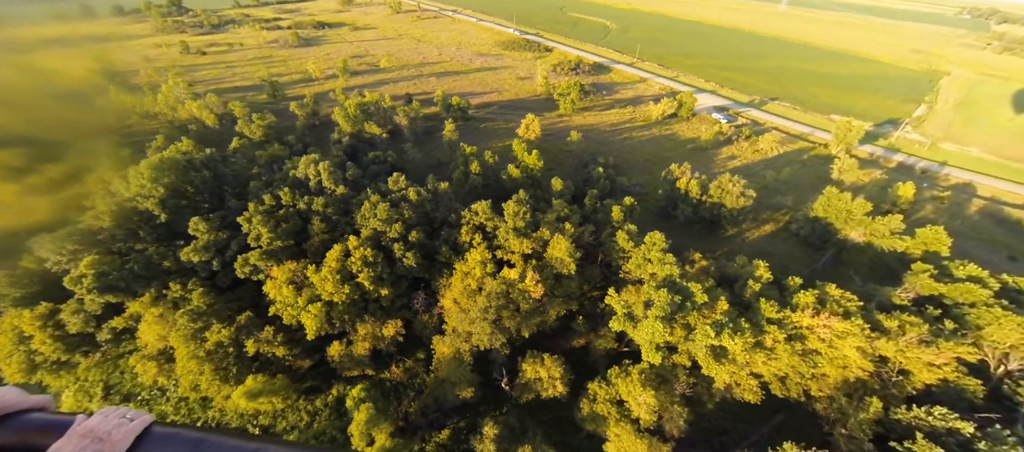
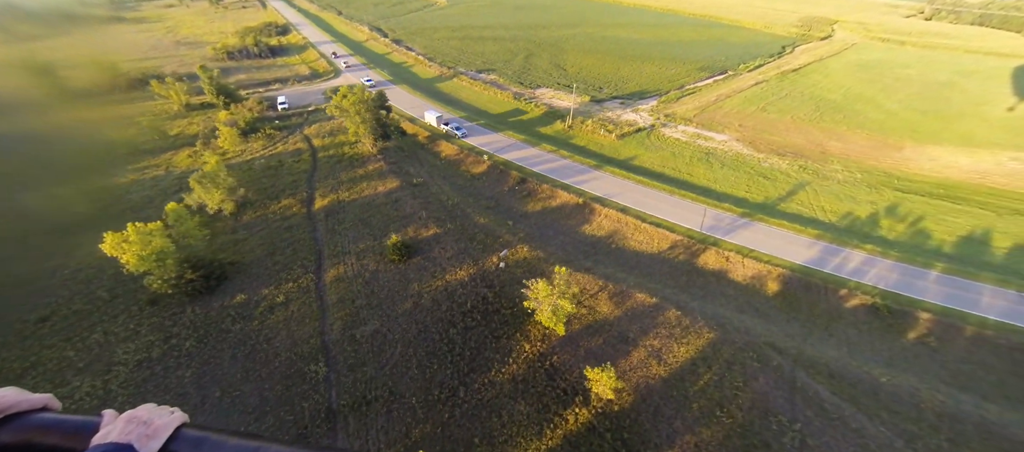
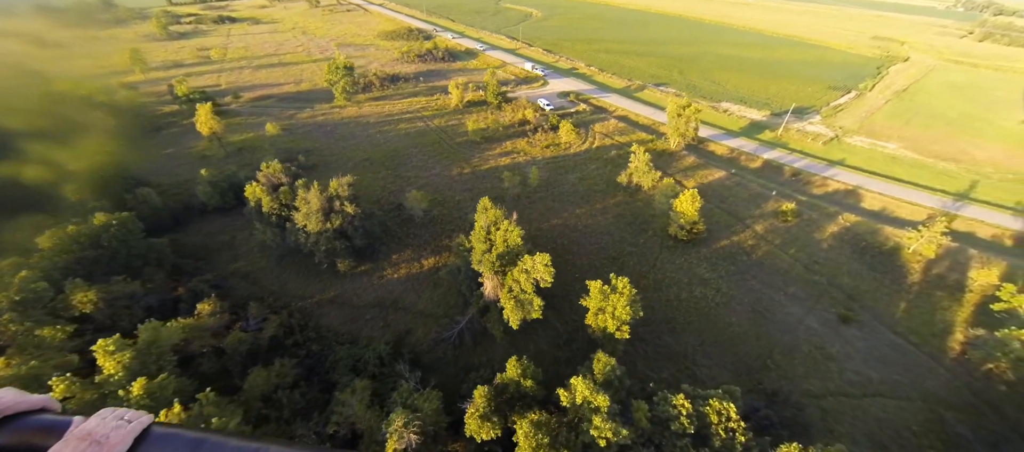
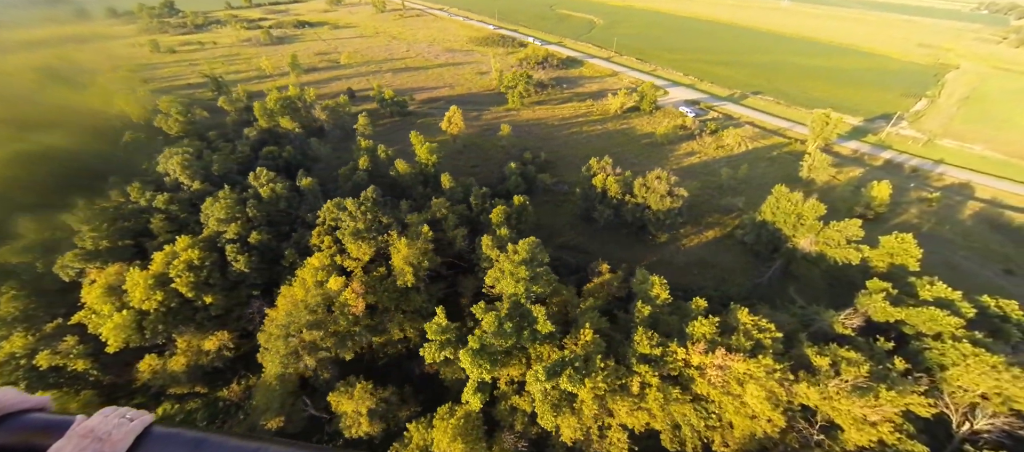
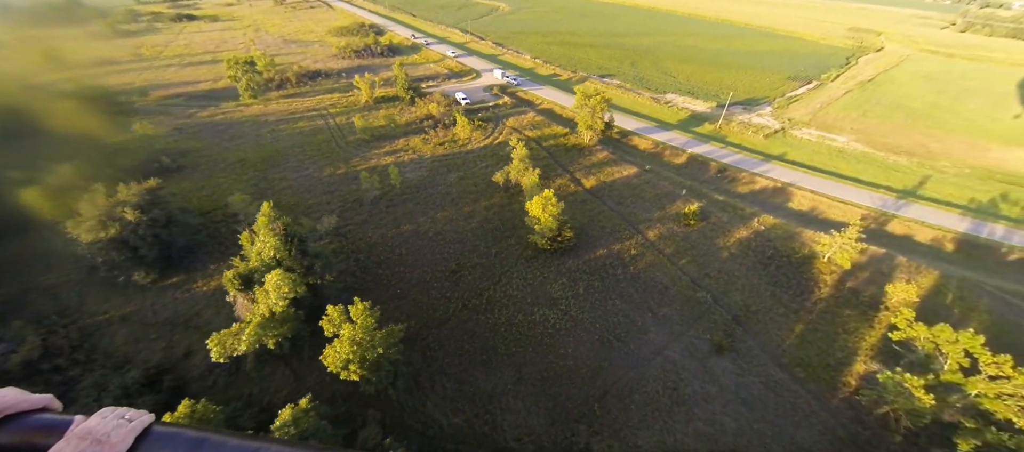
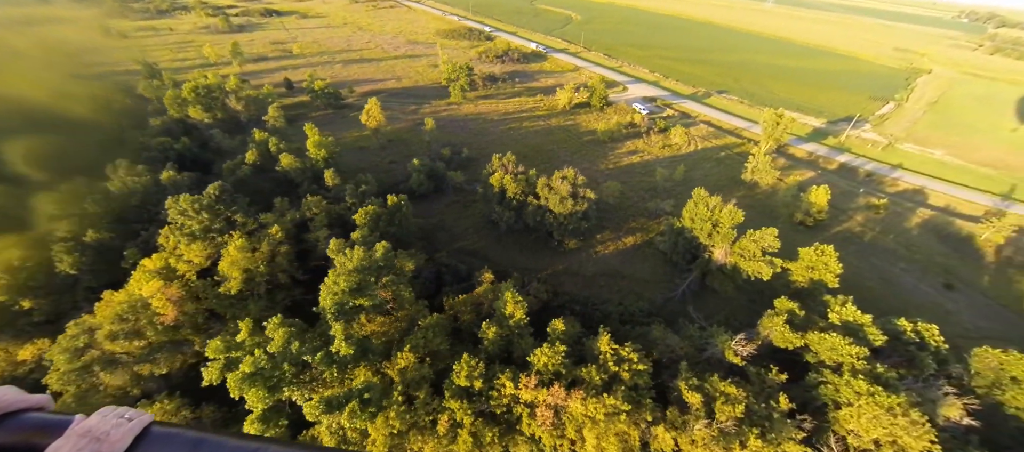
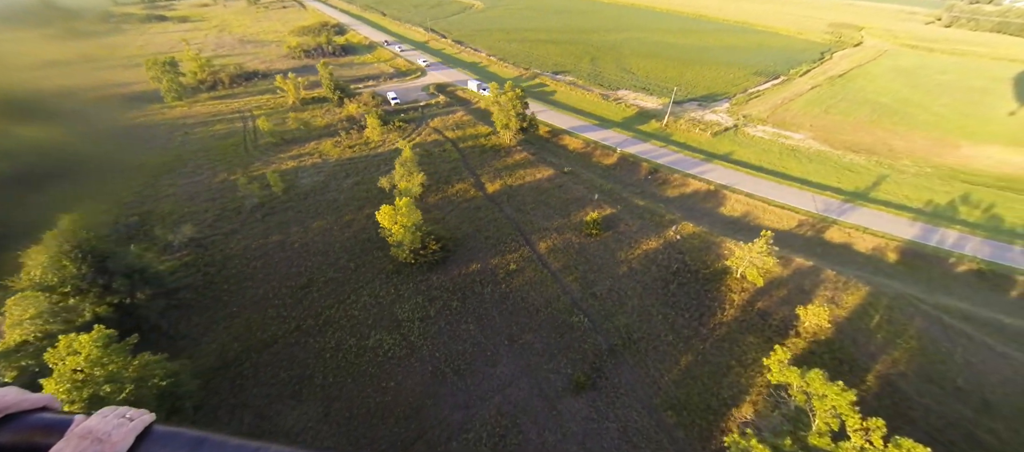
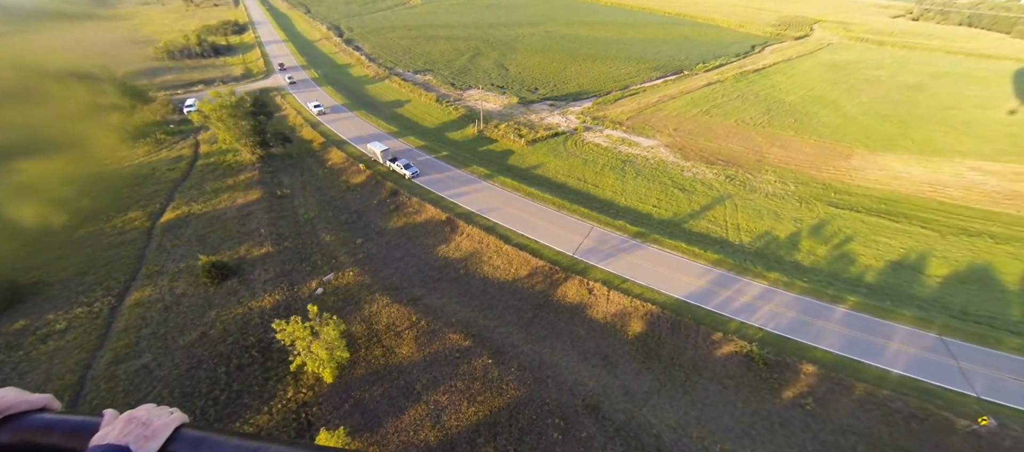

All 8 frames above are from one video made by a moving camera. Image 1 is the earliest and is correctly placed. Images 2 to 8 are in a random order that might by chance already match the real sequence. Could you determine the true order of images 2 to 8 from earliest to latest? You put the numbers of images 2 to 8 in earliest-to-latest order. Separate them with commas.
4, 6, 3, 5, 7, 2, 8
